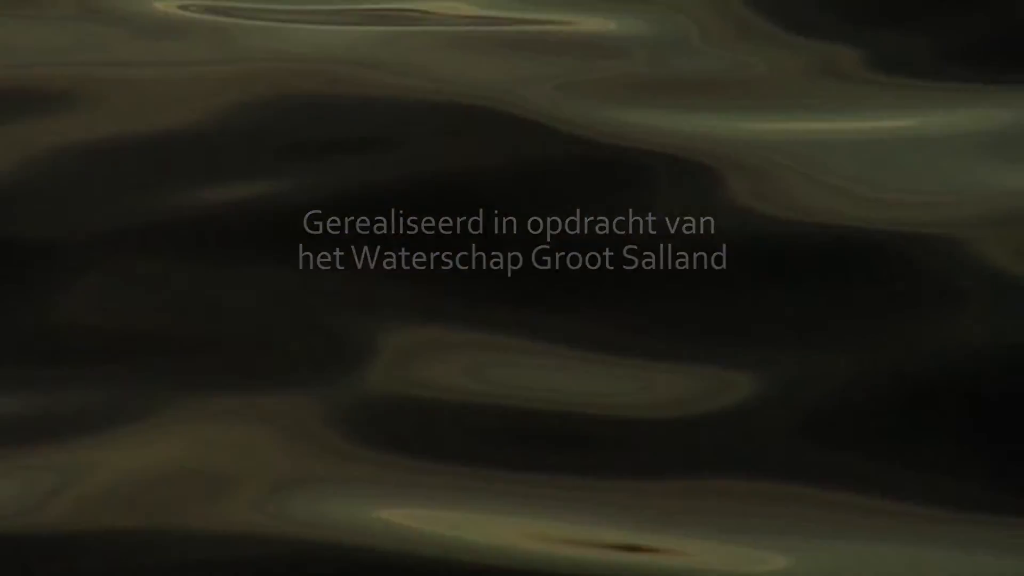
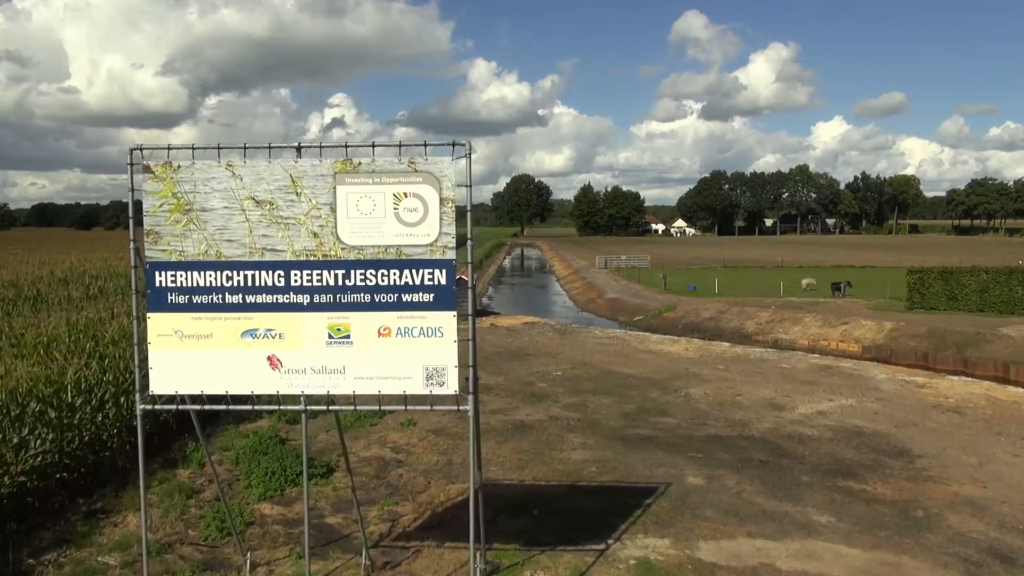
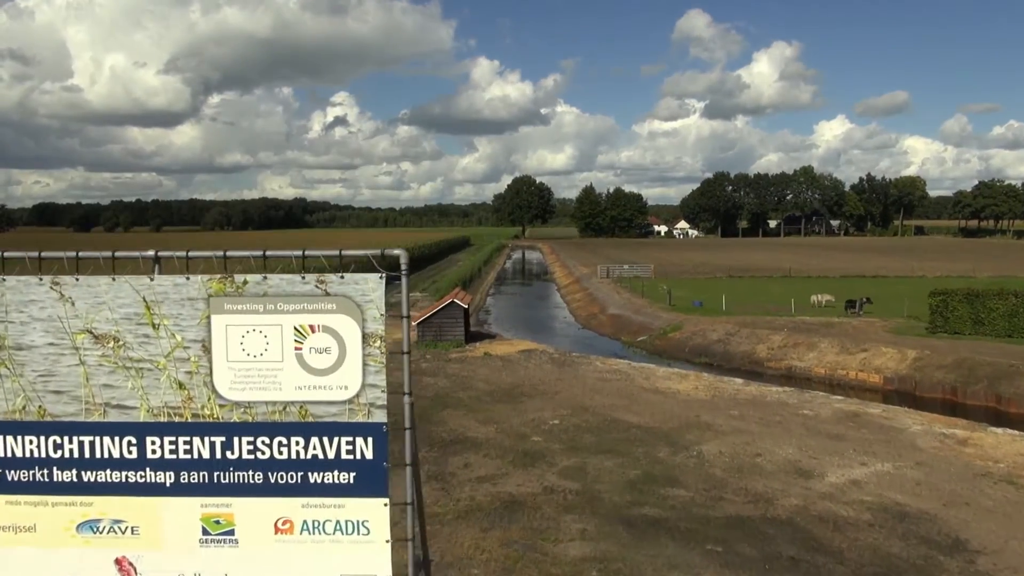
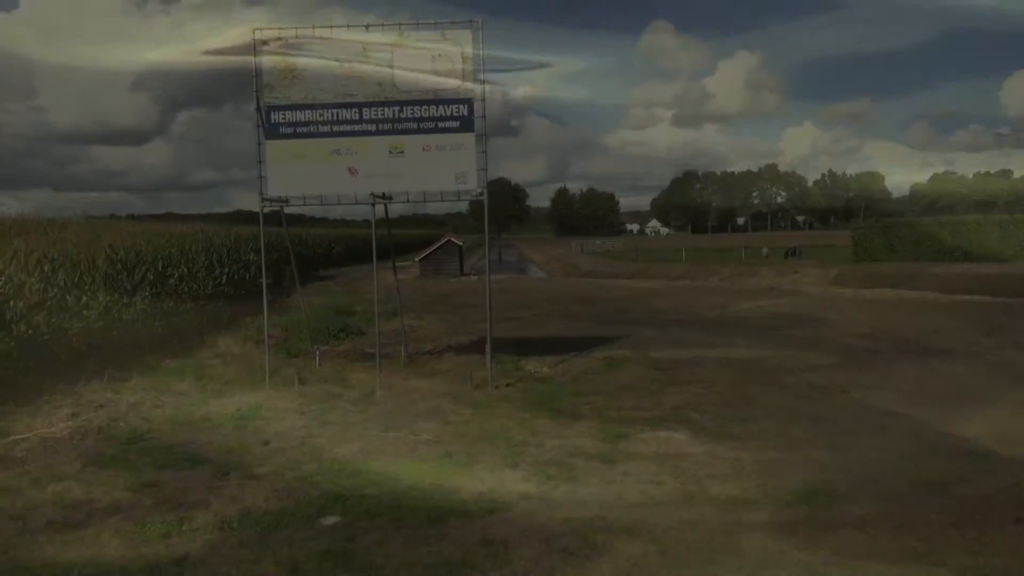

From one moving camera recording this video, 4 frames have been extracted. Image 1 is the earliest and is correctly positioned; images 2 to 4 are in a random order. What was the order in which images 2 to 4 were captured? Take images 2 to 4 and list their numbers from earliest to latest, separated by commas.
4, 2, 3
